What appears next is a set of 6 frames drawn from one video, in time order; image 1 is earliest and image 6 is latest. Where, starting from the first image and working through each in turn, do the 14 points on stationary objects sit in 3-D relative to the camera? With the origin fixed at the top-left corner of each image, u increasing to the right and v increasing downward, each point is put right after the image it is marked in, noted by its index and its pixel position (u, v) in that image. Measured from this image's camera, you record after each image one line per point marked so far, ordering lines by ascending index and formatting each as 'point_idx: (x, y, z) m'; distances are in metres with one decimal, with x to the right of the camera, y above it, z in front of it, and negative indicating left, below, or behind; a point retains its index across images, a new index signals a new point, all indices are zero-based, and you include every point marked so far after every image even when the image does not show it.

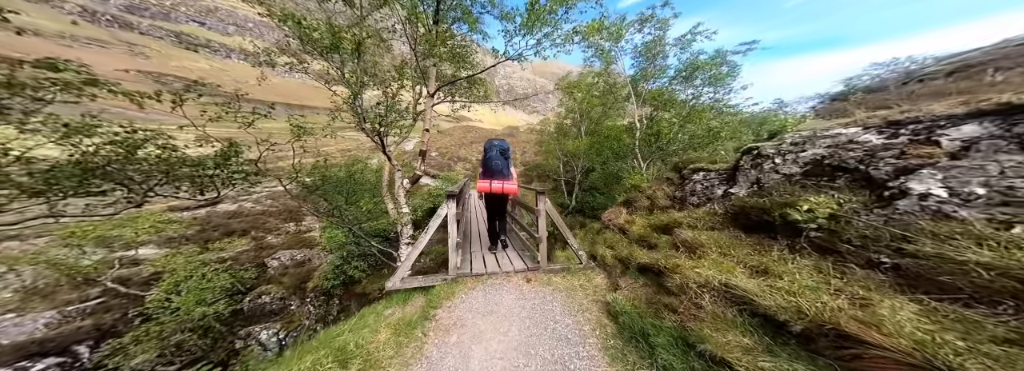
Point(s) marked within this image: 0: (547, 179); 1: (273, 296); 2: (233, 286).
0: (+2.5, +0.5, +18.2) m
1: (-8.6, -3.9, +9.0) m
2: (-9.7, -3.5, +8.7) m
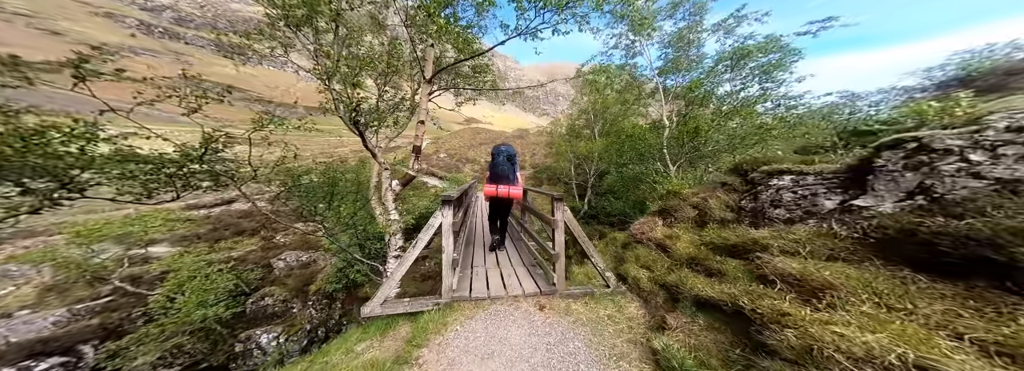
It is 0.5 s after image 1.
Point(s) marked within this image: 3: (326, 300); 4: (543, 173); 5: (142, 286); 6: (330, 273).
0: (+3.2, +0.3, +17.6) m
1: (-8.3, -4.0, +8.7) m
2: (-9.5, -3.5, +8.5) m
3: (-6.5, -4.0, +8.6) m
4: (+2.2, +0.9, +18.7) m
5: (-12.2, -3.3, +8.1) m
6: (-6.7, -3.1, +8.9) m
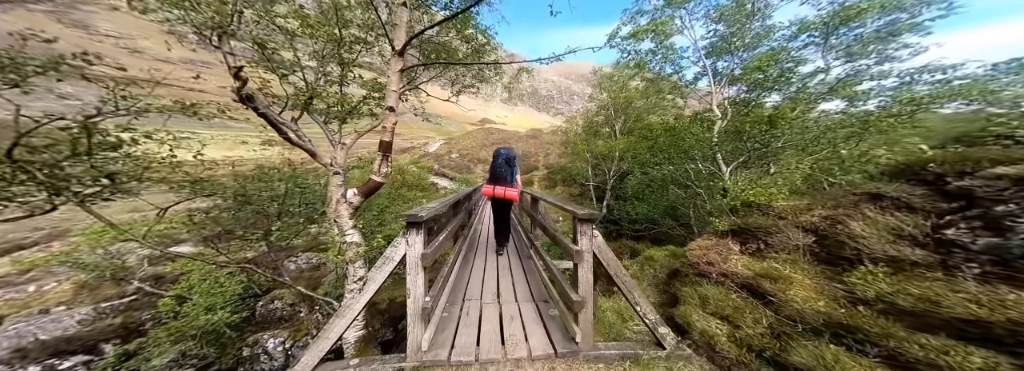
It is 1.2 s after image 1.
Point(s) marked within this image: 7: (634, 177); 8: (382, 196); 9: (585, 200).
0: (+4.1, +0.2, +16.8) m
1: (-7.9, -4.0, +8.6) m
2: (-9.1, -3.6, +8.4) m
3: (-6.1, -4.1, +8.3) m
4: (+3.2, +0.8, +17.9) m
5: (-11.8, -3.4, +8.2) m
6: (-6.2, -3.2, +8.6) m
7: (+5.5, +0.4, +10.9) m
8: (-5.3, -0.4, +10.0) m
9: (+4.4, -0.9, +15.1) m
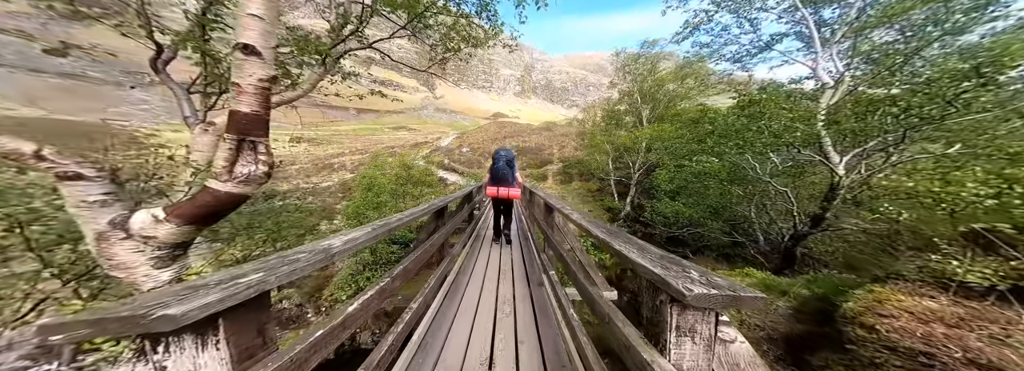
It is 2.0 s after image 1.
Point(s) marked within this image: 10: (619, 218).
0: (+5.0, +0.5, +15.7) m
1: (-7.5, -3.9, +8.3) m
2: (-8.6, -3.5, +8.2) m
3: (-5.6, -4.0, +7.9) m
4: (+4.2, +1.2, +16.9) m
5: (-11.3, -3.4, +8.2) m
6: (-5.8, -3.1, +8.3) m
7: (+6.0, +0.6, +9.7) m
8: (-4.7, -0.2, +9.5) m
9: (+5.3, -0.6, +14.0) m
10: (+5.3, -1.6, +12.3) m
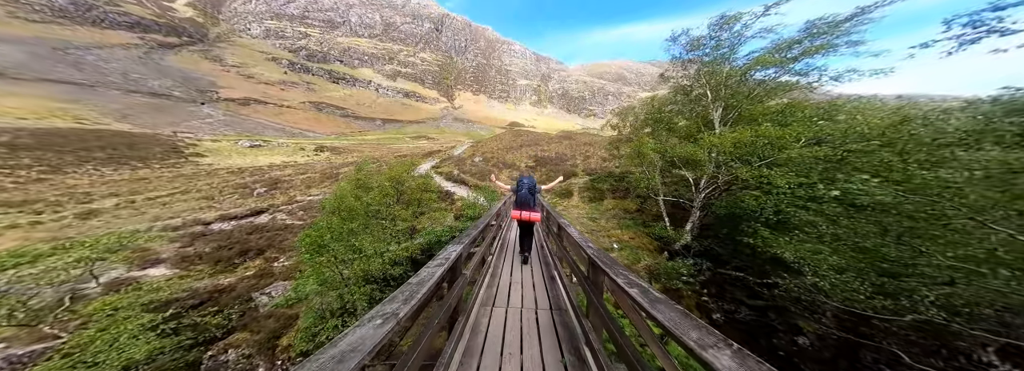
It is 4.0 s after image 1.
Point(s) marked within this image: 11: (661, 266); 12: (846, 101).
0: (+6.2, -0.4, +13.0) m
1: (-6.9, -4.3, +6.5) m
2: (-8.1, -3.9, +6.5) m
3: (-5.1, -4.4, +6.0) m
4: (+5.5, +0.2, +14.3) m
5: (-10.8, -3.7, +6.7) m
6: (-5.3, -3.5, +6.3) m
7: (+6.7, -0.1, +7.0) m
8: (-4.1, -0.7, +7.6) m
9: (+6.3, -1.5, +11.3) m
10: (+6.2, -2.4, +9.5) m
11: (+5.3, -2.8, +8.7) m
12: (+8.5, +2.2, +6.3) m
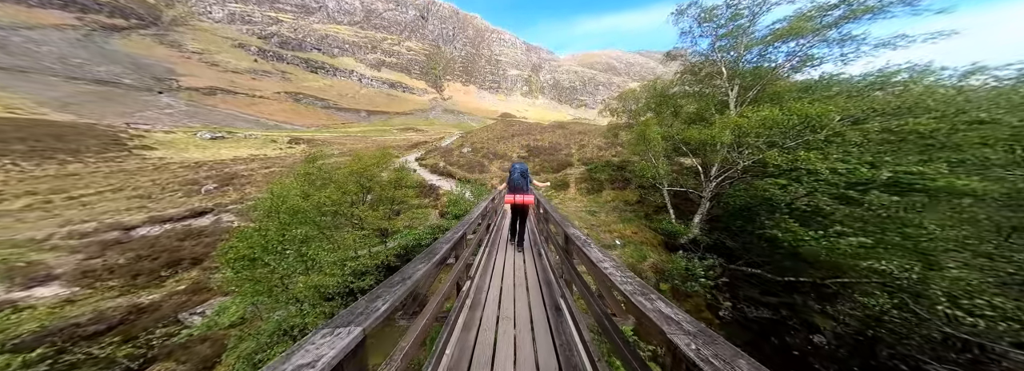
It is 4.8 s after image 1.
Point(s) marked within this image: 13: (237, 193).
0: (+5.7, 0.0, +12.2) m
1: (-7.0, -4.2, +5.2) m
2: (-8.2, -3.8, +5.1) m
3: (-5.2, -4.3, +4.7) m
4: (+4.9, +0.7, +13.4) m
5: (-10.9, -3.6, +5.1) m
6: (-5.4, -3.4, +5.1) m
7: (+6.5, +0.2, +6.2) m
8: (-4.3, -0.6, +6.3) m
9: (+5.9, -1.0, +10.5) m
10: (+5.9, -2.0, +8.7) m
11: (+5.0, -2.5, +7.9) m
12: (+8.3, +2.5, +5.5) m
13: (-16.7, -0.4, +15.1) m
